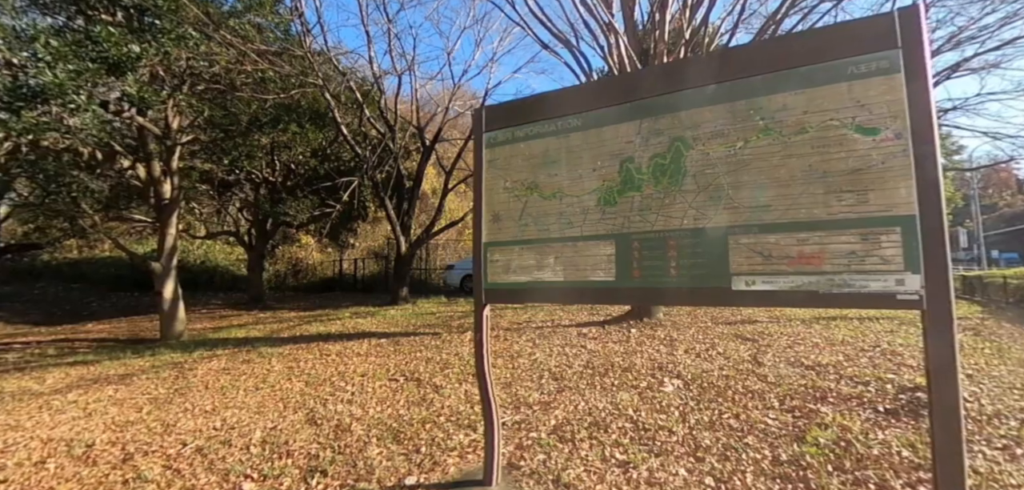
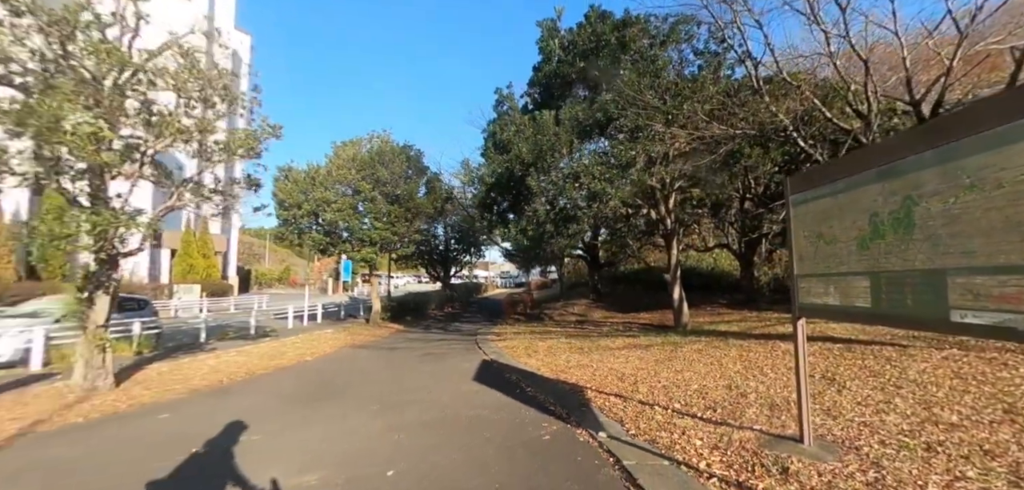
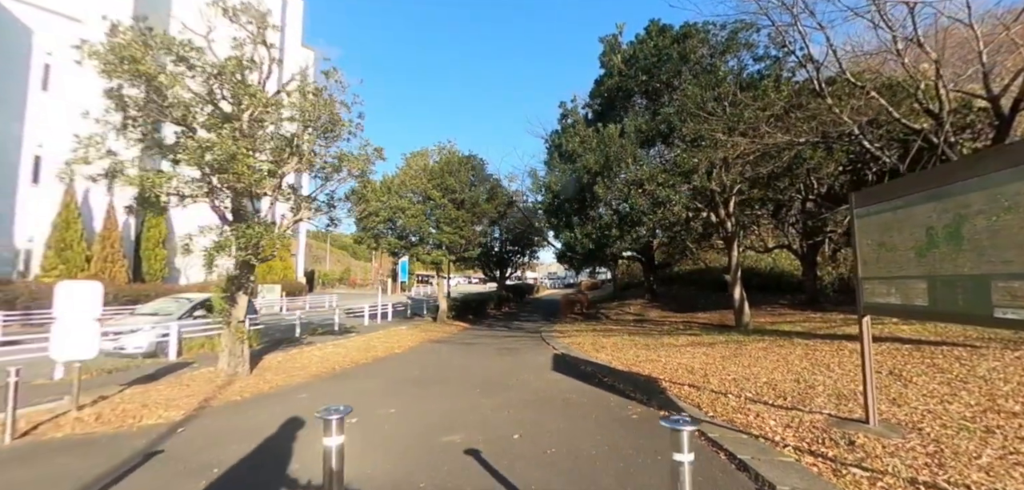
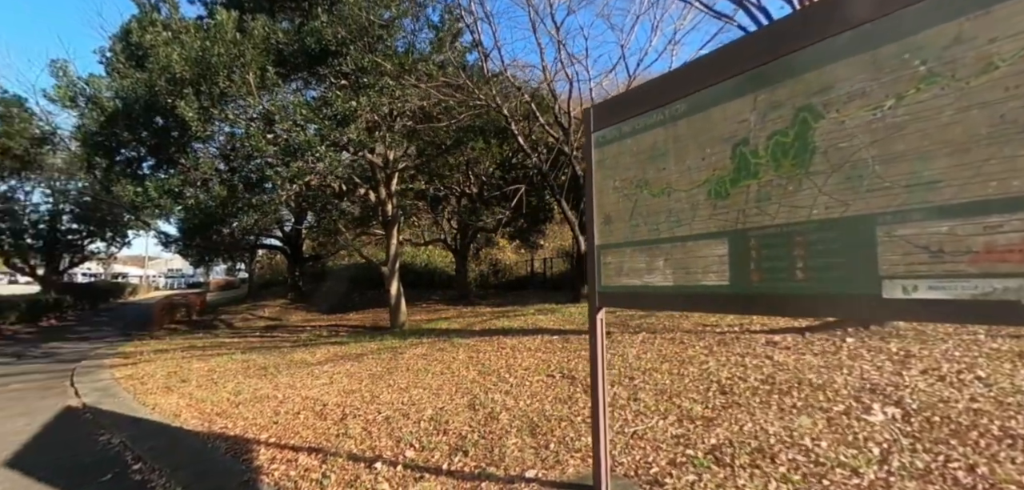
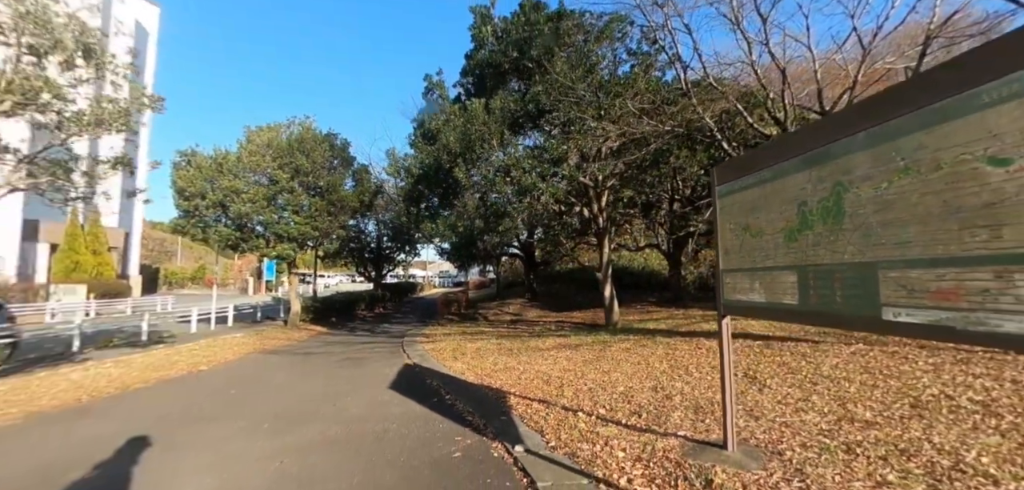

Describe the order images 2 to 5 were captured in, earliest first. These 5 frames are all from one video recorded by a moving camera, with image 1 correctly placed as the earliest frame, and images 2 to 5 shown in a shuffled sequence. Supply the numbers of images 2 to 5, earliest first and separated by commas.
4, 5, 2, 3
